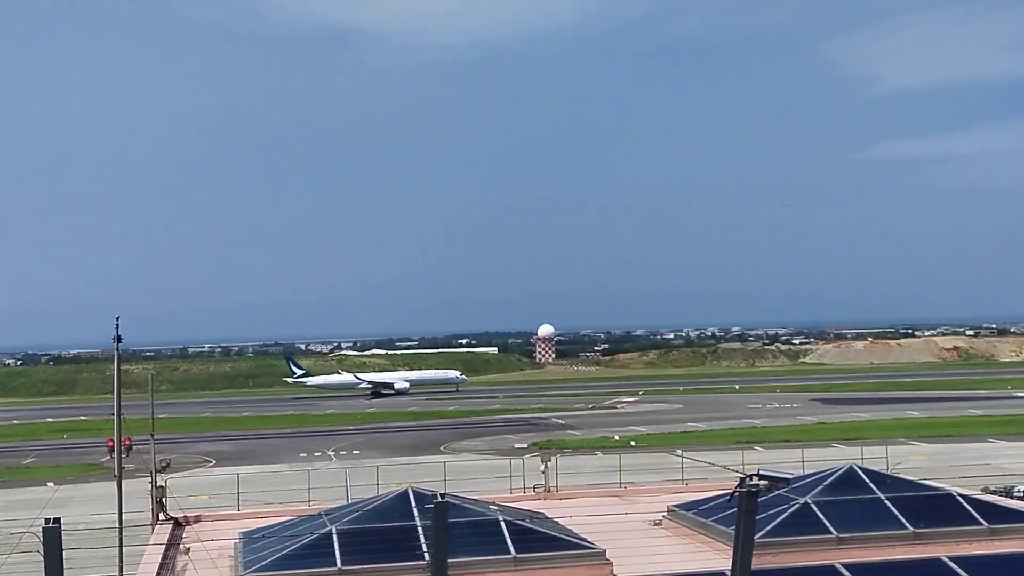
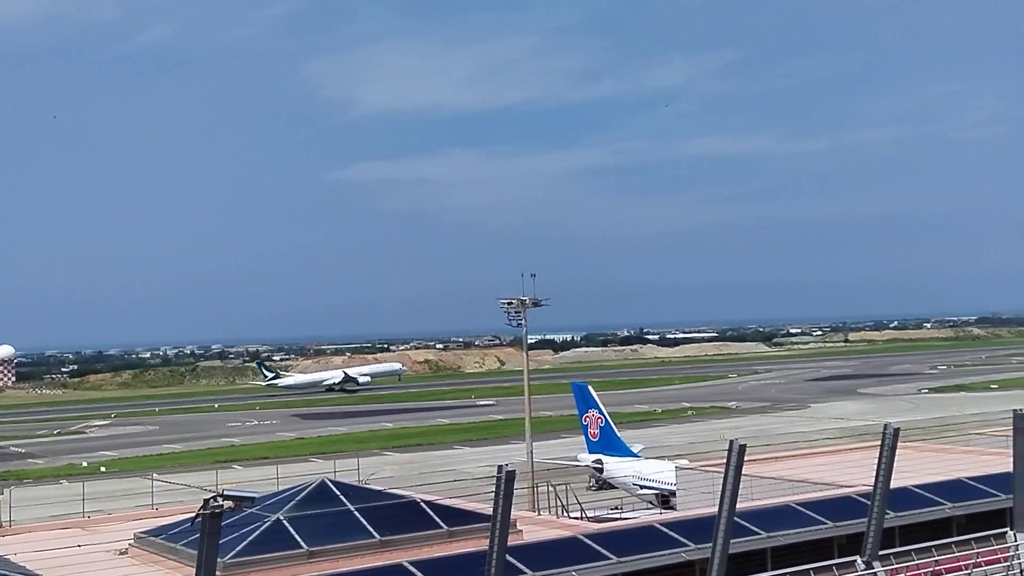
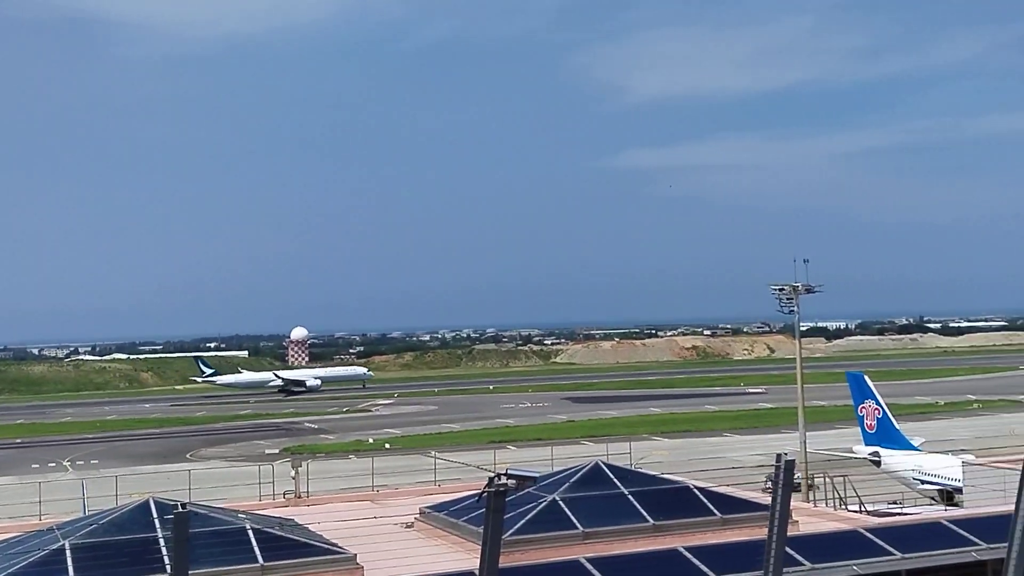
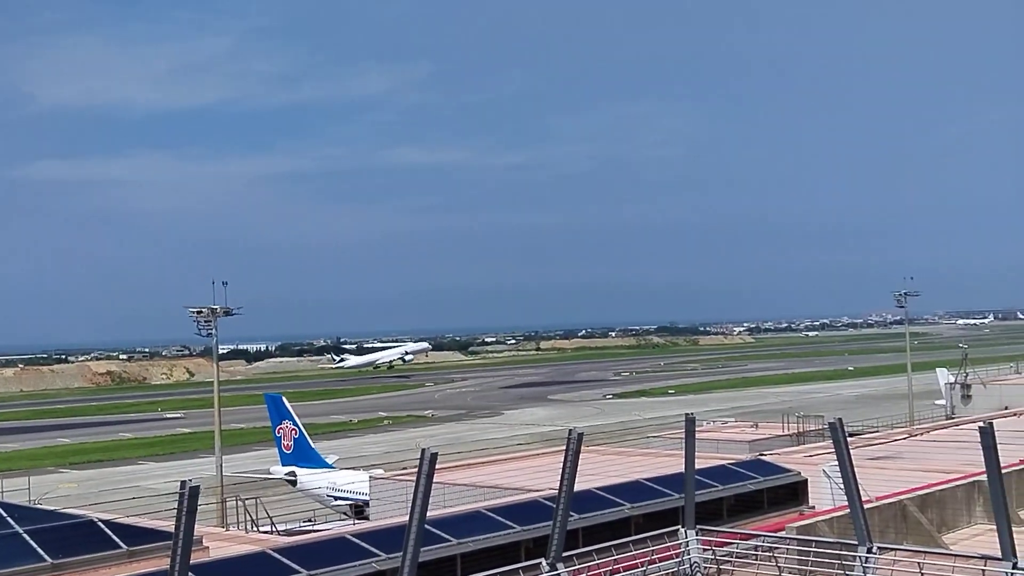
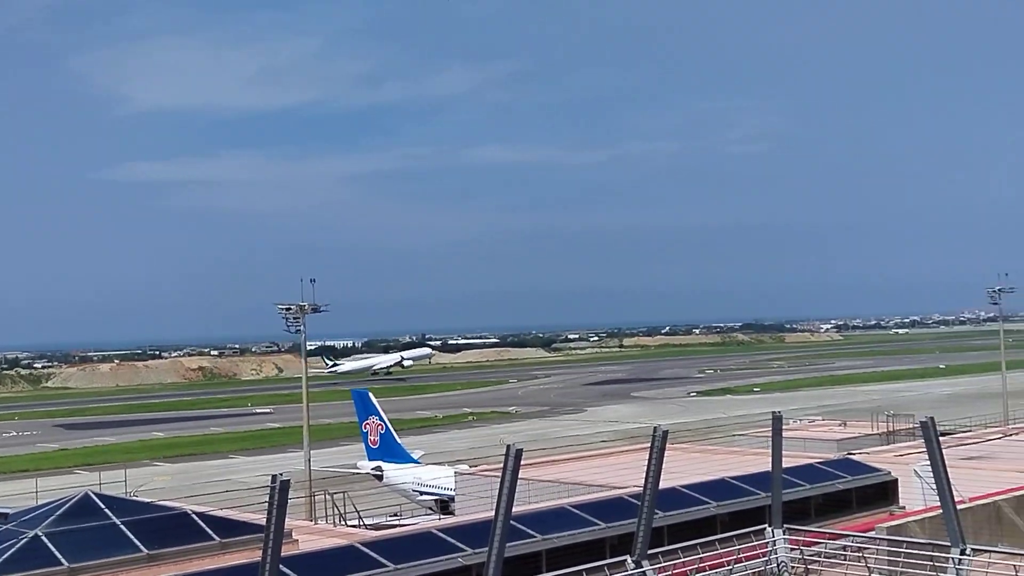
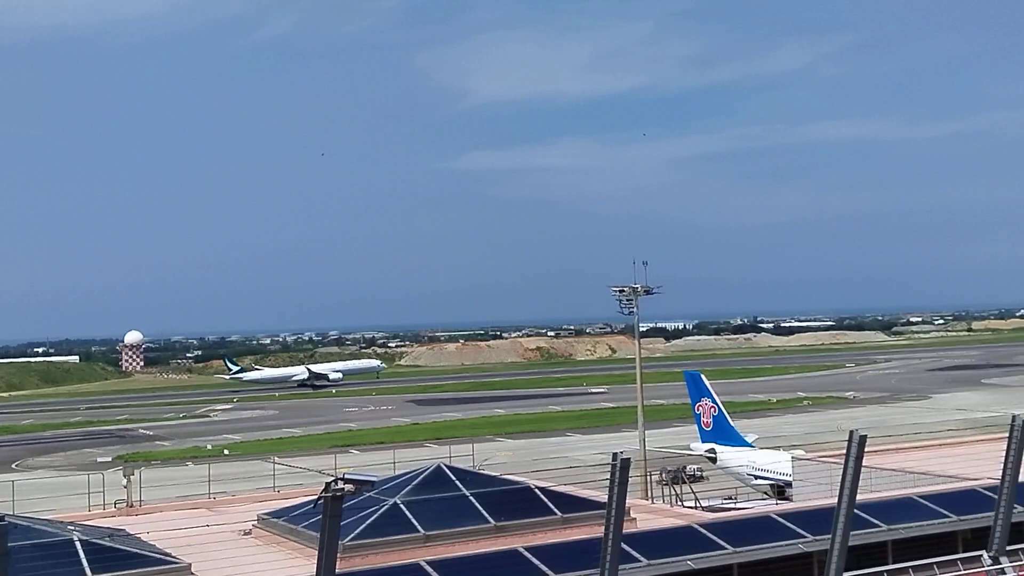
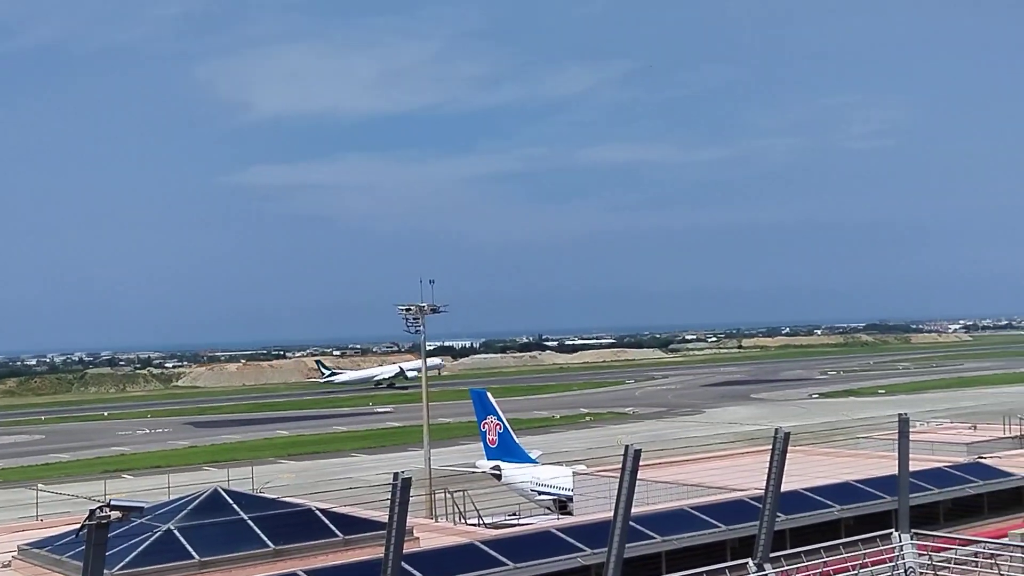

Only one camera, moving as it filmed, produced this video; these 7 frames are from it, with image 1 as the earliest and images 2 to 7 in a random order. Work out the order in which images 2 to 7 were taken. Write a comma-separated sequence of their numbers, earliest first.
3, 6, 2, 7, 5, 4
